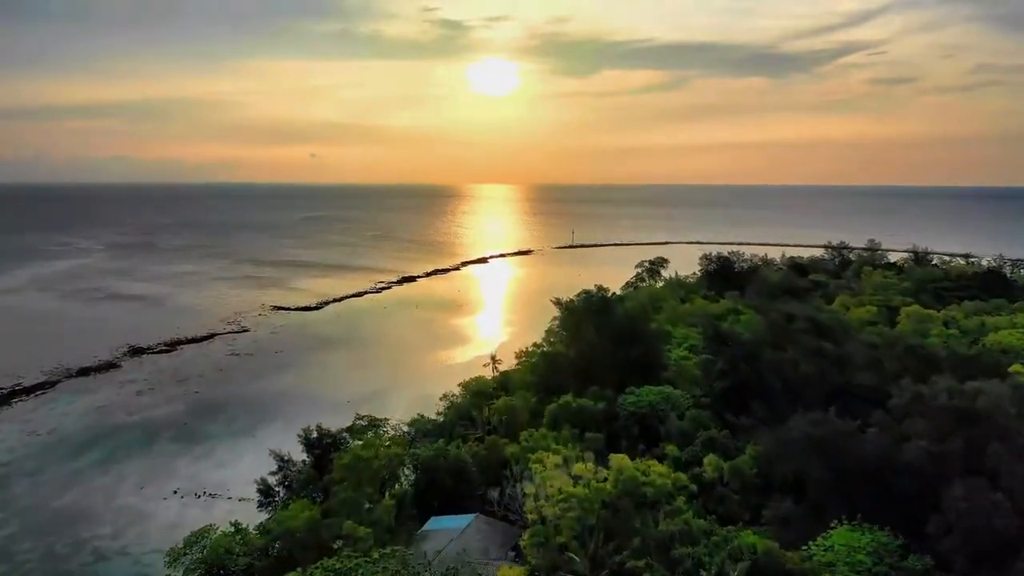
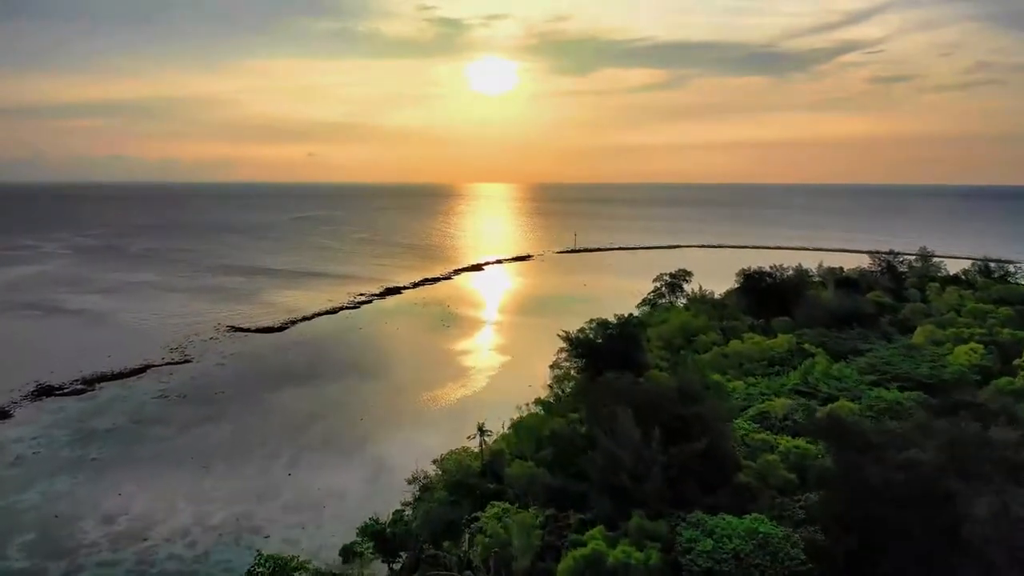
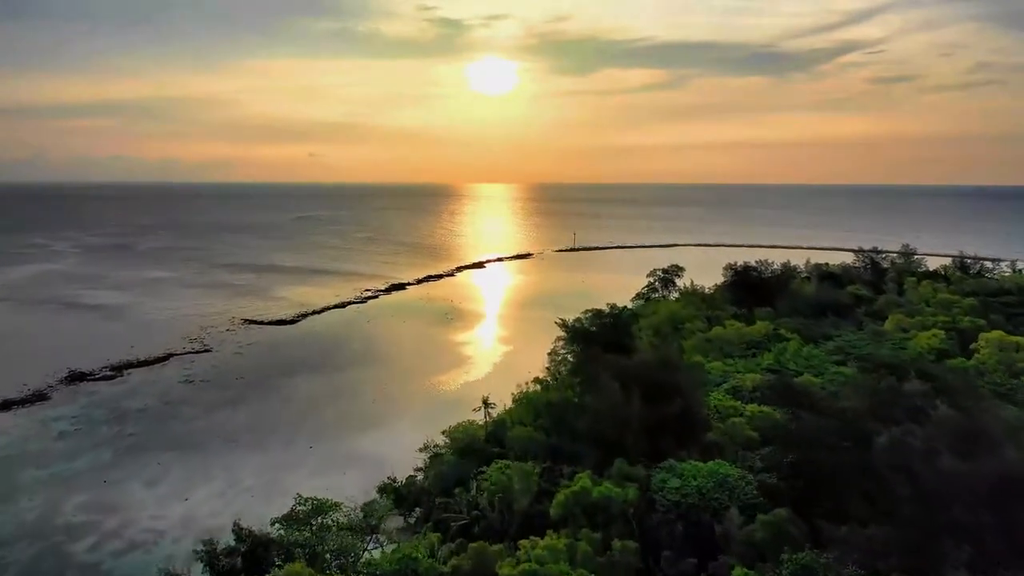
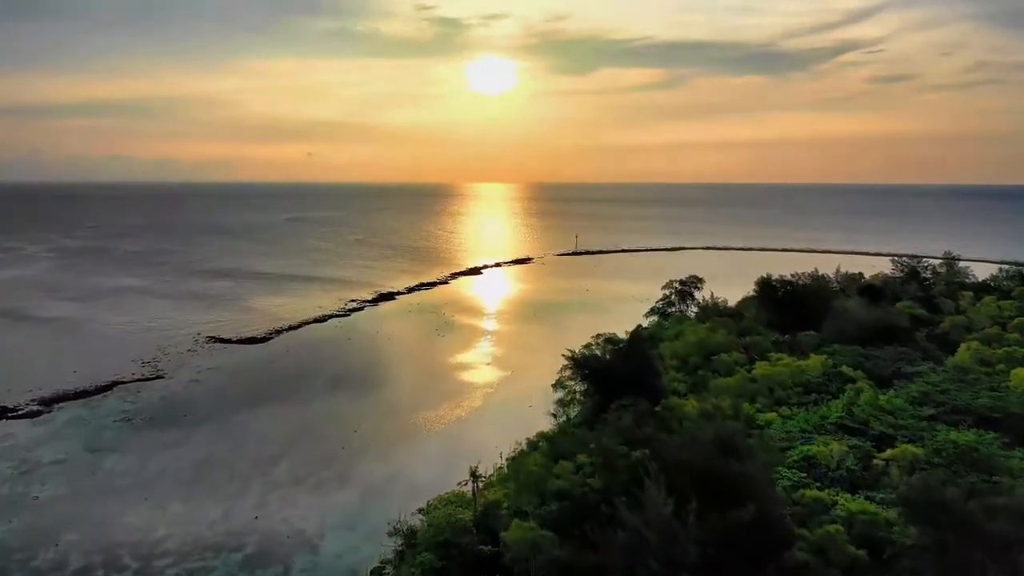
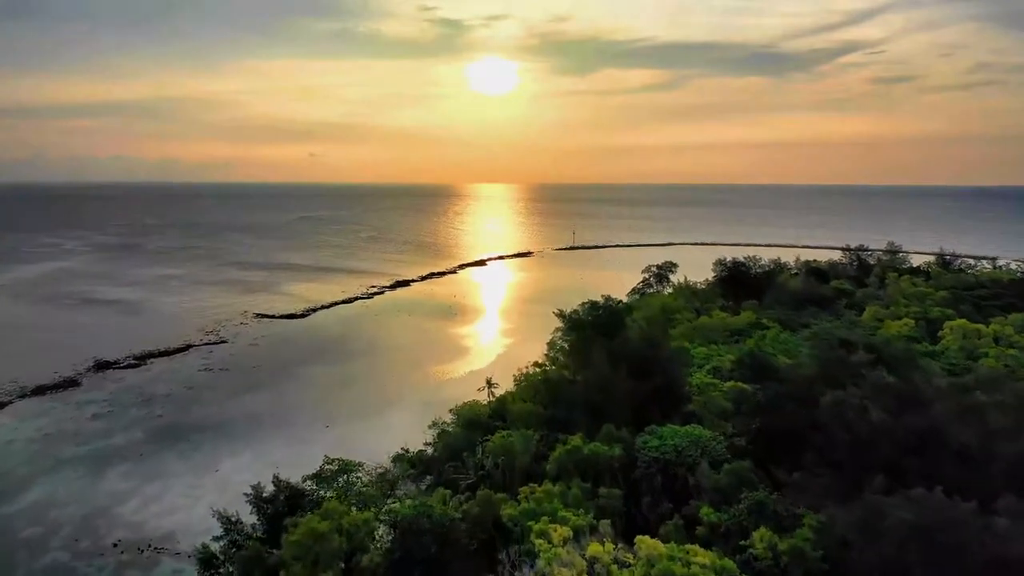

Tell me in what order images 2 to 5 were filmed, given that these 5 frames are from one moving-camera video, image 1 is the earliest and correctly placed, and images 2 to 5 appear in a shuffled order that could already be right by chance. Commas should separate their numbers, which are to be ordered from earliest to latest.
5, 3, 2, 4
